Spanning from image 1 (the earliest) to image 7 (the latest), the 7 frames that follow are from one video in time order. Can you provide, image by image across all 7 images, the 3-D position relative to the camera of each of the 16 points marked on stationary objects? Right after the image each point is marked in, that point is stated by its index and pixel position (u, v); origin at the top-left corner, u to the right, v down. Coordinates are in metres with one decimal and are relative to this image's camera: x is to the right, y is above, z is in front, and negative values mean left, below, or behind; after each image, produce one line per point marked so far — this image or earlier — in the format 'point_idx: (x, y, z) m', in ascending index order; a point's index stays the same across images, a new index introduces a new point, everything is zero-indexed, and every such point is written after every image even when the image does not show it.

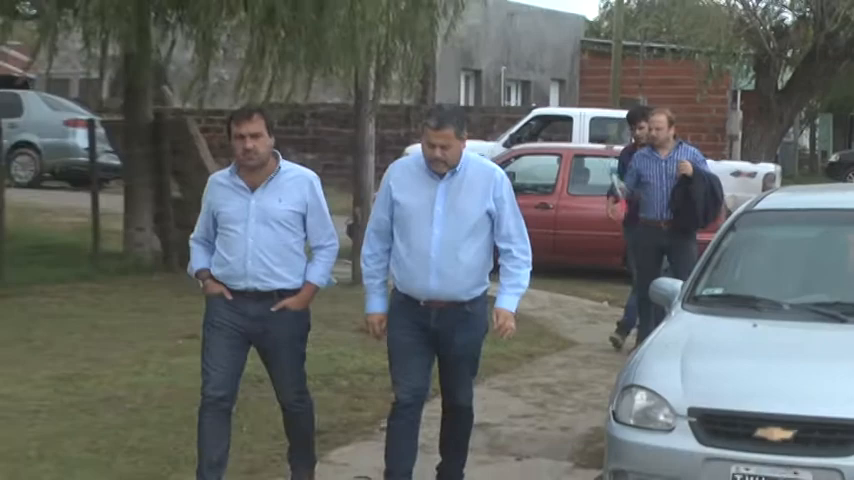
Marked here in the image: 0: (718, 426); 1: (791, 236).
0: (+1.3, -0.8, +5.5) m
1: (+1.8, 0.0, +6.6) m
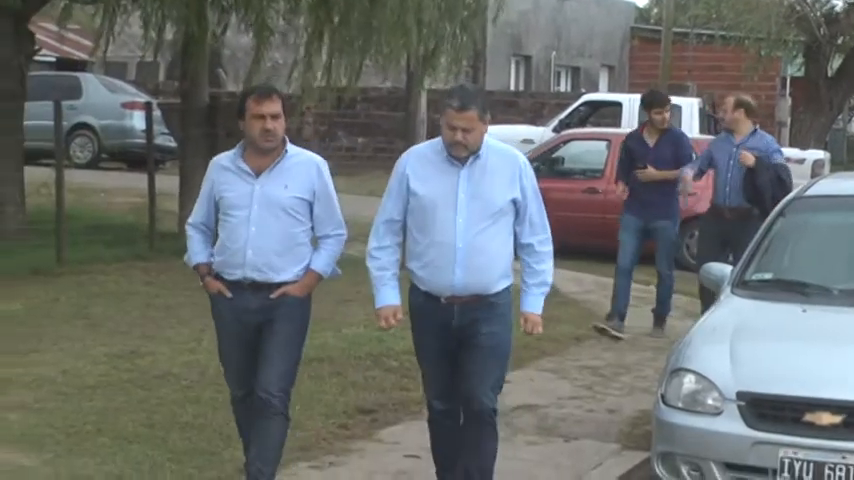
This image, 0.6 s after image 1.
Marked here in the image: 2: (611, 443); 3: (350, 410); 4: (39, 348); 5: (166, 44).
0: (+1.5, -0.7, +5.6) m
1: (+2.1, +0.1, +6.6) m
2: (+0.9, -1.1, +6.8) m
3: (-0.4, -0.9, +7.1) m
4: (-2.3, -0.6, +7.6) m
5: (-2.2, +1.7, +11.1) m
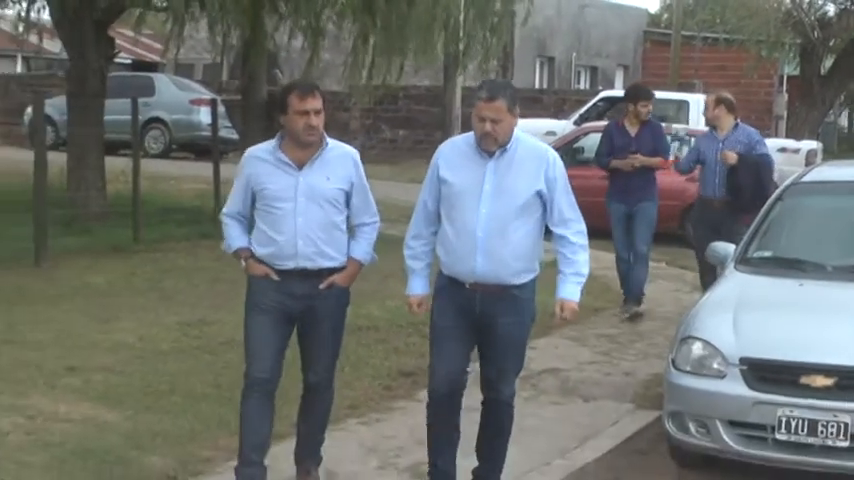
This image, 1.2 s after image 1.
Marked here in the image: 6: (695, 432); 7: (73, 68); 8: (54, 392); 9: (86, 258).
0: (+1.7, -0.7, +6.3) m
1: (+2.3, +0.2, +7.3) m
2: (+1.1, -0.9, +7.5) m
3: (-0.2, -0.8, +7.8) m
4: (-2.0, -0.5, +8.4) m
5: (-1.9, +1.8, +11.9) m
6: (+1.4, -1.0, +6.6) m
7: (-3.6, +1.8, +13.2) m
8: (-2.0, -0.8, +7.0) m
9: (-2.7, -0.1, +10.5) m
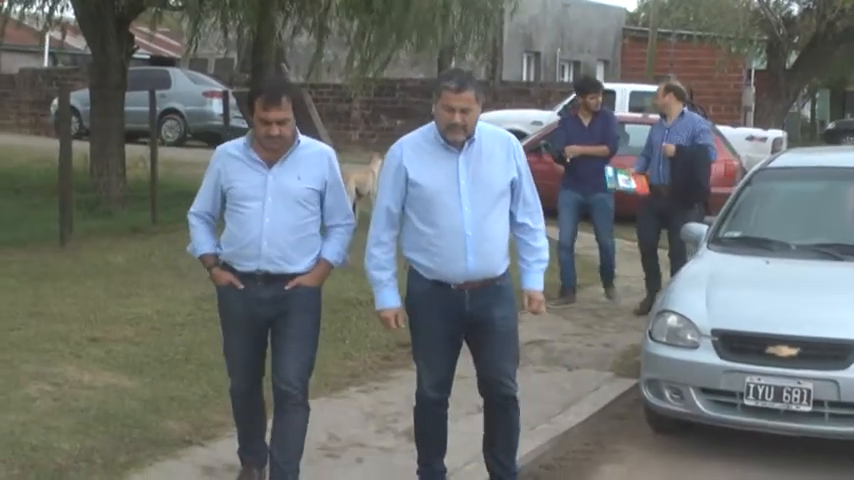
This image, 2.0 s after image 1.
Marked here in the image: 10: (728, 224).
0: (+1.6, -0.6, +6.9) m
1: (+2.3, +0.3, +7.9) m
2: (+1.1, -0.8, +8.1) m
3: (-0.2, -0.7, +8.4) m
4: (-2.1, -0.4, +9.0) m
5: (-1.9, +2.0, +12.5) m
6: (+1.3, -0.9, +7.1) m
7: (-3.6, +1.9, +13.8) m
8: (-2.0, -0.7, +7.6) m
9: (-2.8, 0.0, +11.1) m
10: (+1.8, +0.1, +7.9) m
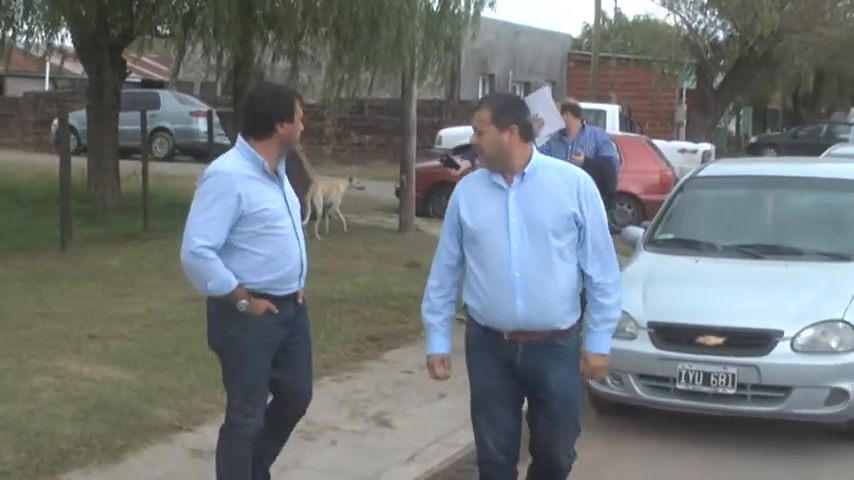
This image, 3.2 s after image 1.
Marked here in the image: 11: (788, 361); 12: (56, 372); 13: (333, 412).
0: (+1.4, -0.6, +7.7) m
1: (+2.0, +0.3, +8.7) m
2: (+0.9, -0.9, +8.9) m
3: (-0.5, -0.7, +9.2) m
4: (-2.3, -0.4, +9.8) m
5: (-2.2, +1.9, +13.3) m
6: (+1.1, -0.9, +8.0) m
7: (-3.9, +1.8, +14.6) m
8: (-2.2, -0.8, +8.3) m
9: (-3.0, -0.1, +11.8) m
10: (+1.6, +0.1, +8.7) m
11: (+2.0, -0.7, +7.3) m
12: (-2.3, -0.8, +8.0) m
13: (-0.6, -1.0, +7.8) m
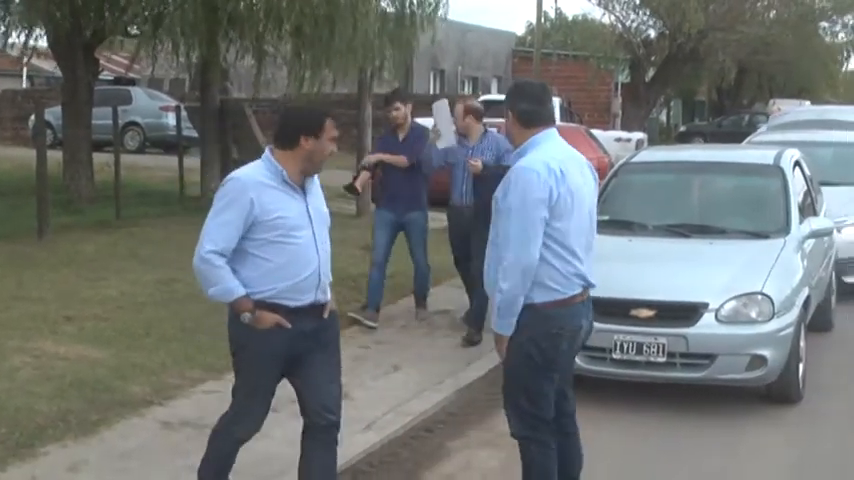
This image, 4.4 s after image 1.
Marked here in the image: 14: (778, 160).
0: (+1.1, -0.4, +8.4) m
1: (+1.7, +0.4, +9.4) m
2: (+0.6, -0.7, +9.5) m
3: (-0.8, -0.6, +9.8) m
4: (-2.6, -0.3, +10.4) m
5: (-2.6, +1.9, +13.9) m
6: (+0.8, -0.8, +8.6) m
7: (-4.4, +1.8, +15.1) m
8: (-2.6, -0.7, +8.9) m
9: (-3.4, 0.0, +12.4) m
10: (+1.3, +0.2, +9.4) m
11: (+1.8, -0.6, +7.9) m
12: (-2.6, -0.7, +8.6) m
13: (-0.9, -0.9, +8.4) m
14: (+2.6, +0.6, +9.5) m
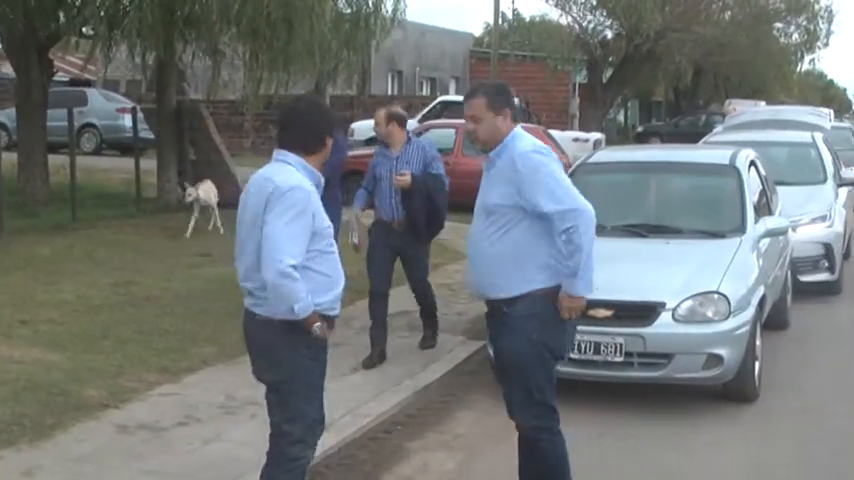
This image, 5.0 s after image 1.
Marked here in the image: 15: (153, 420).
0: (+0.9, -0.4, +8.4) m
1: (+1.4, +0.4, +9.4) m
2: (+0.3, -0.8, +9.5) m
3: (-1.1, -0.6, +9.8) m
4: (-3.0, -0.4, +10.3) m
5: (-3.1, +1.9, +13.8) m
6: (+0.6, -0.8, +8.6) m
7: (-4.9, +1.8, +15.0) m
8: (-2.8, -0.7, +8.8) m
9: (-3.8, 0.0, +12.3) m
10: (+1.0, +0.2, +9.4) m
11: (+1.5, -0.6, +8.0) m
12: (-2.9, -0.8, +8.5) m
13: (-1.1, -0.9, +8.4) m
14: (+2.3, +0.6, +9.6) m
15: (-1.6, -1.1, +7.6) m
